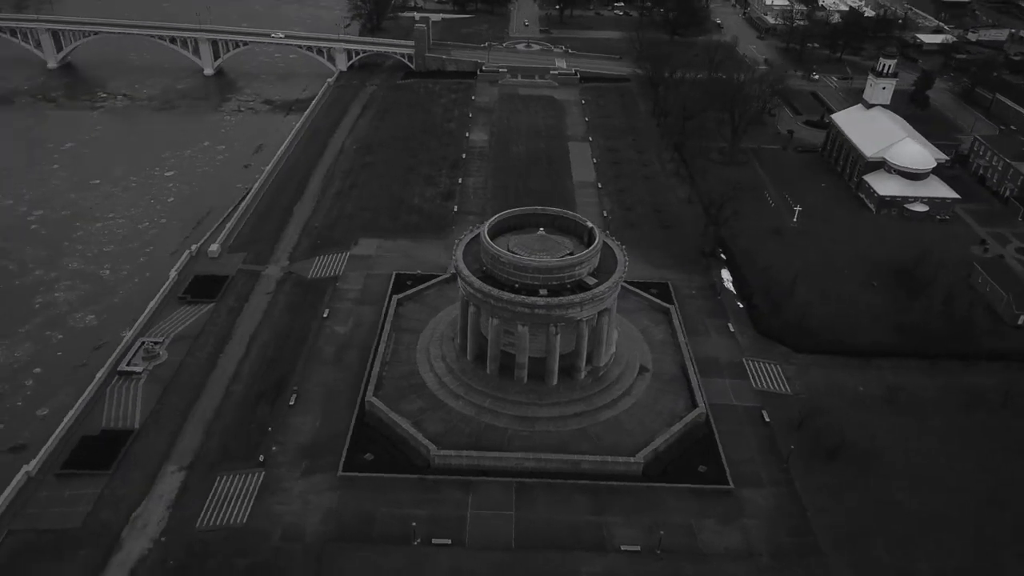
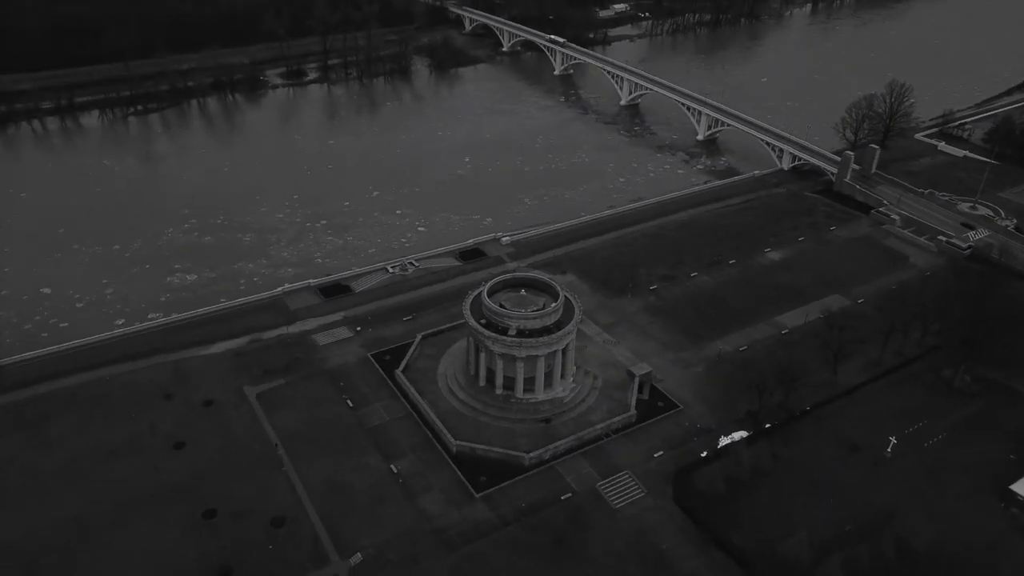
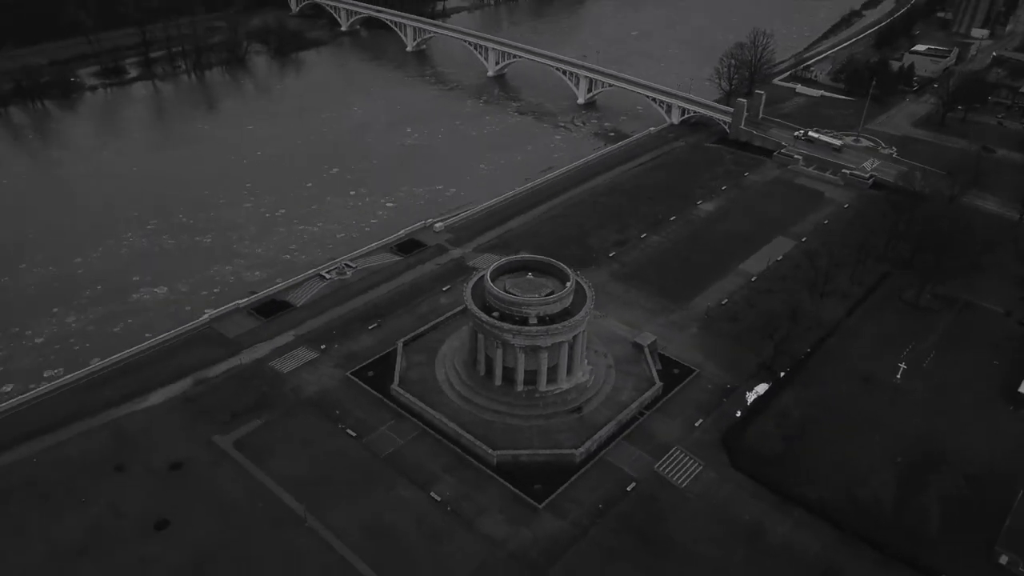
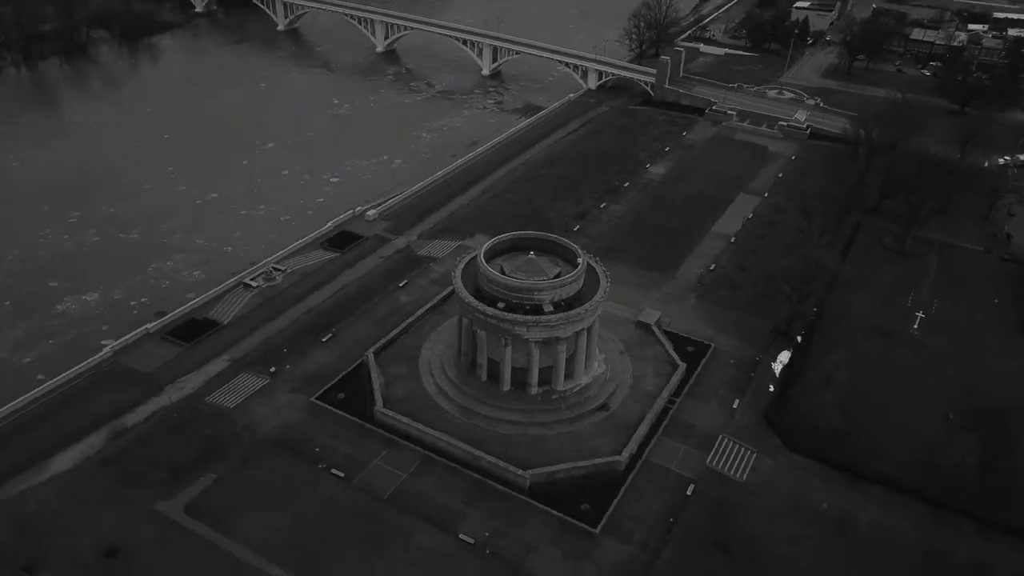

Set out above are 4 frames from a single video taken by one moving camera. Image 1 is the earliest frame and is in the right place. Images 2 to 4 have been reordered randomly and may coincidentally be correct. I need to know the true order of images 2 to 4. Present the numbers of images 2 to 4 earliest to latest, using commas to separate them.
4, 3, 2
